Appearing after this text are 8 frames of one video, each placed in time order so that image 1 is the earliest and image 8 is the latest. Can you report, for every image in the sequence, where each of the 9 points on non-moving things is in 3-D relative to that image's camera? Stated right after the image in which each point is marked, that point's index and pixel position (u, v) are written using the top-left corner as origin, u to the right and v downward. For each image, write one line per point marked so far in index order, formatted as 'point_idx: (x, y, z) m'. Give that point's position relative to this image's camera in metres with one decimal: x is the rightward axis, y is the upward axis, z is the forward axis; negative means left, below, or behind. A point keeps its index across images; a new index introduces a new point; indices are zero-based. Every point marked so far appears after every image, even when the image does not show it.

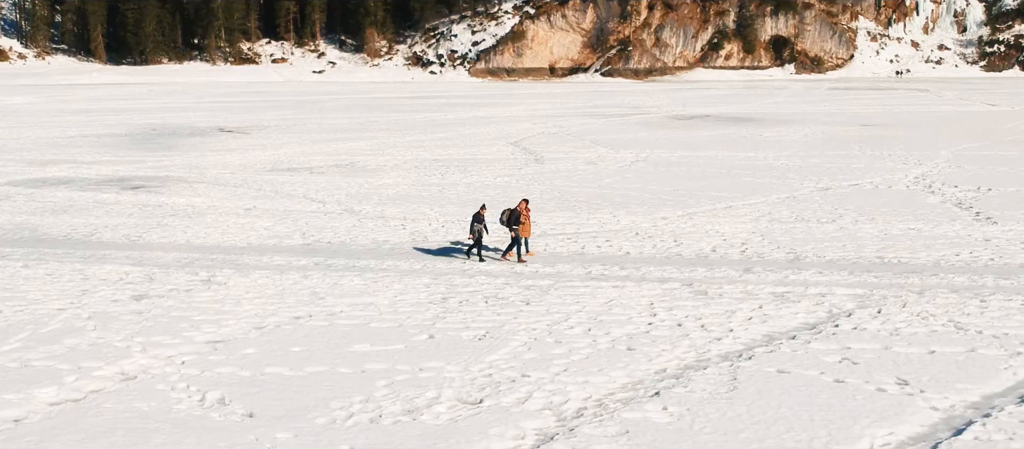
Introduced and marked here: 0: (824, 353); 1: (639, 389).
0: (+3.9, -1.6, +12.7) m
1: (+1.4, -1.9, +11.4) m
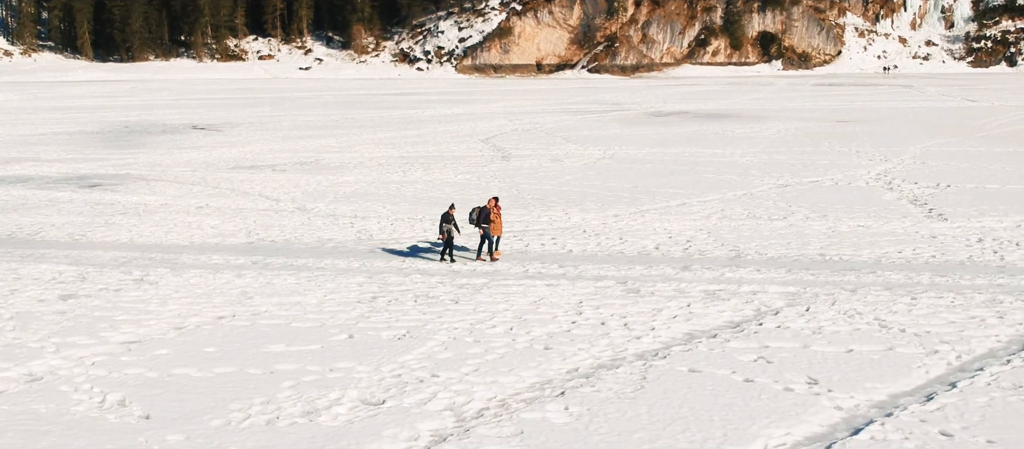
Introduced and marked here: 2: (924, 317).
0: (+2.9, -1.6, +12.6) m
1: (+0.4, -1.9, +11.3) m
2: (+5.8, -1.3, +14.1) m
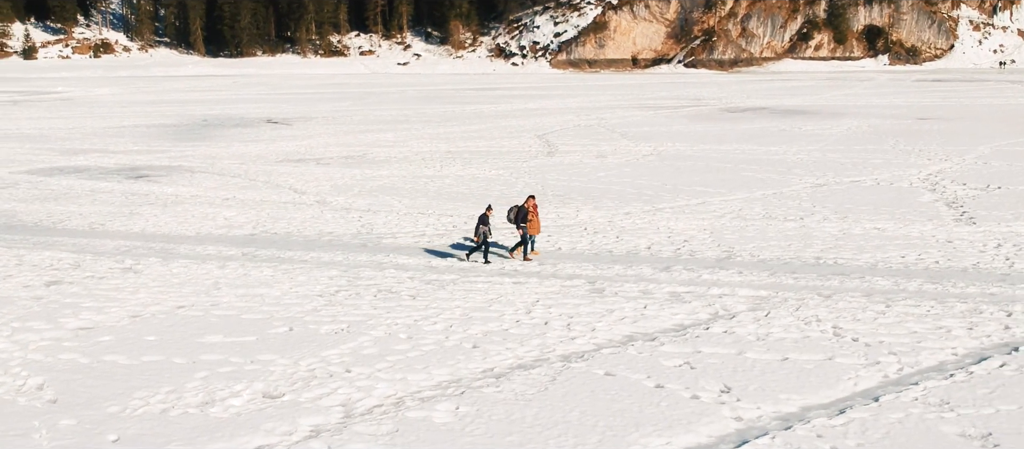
0: (+1.9, -1.6, +12.2) m
1: (-0.7, -1.8, +11.2) m
2: (+5.0, -1.4, +13.4) m
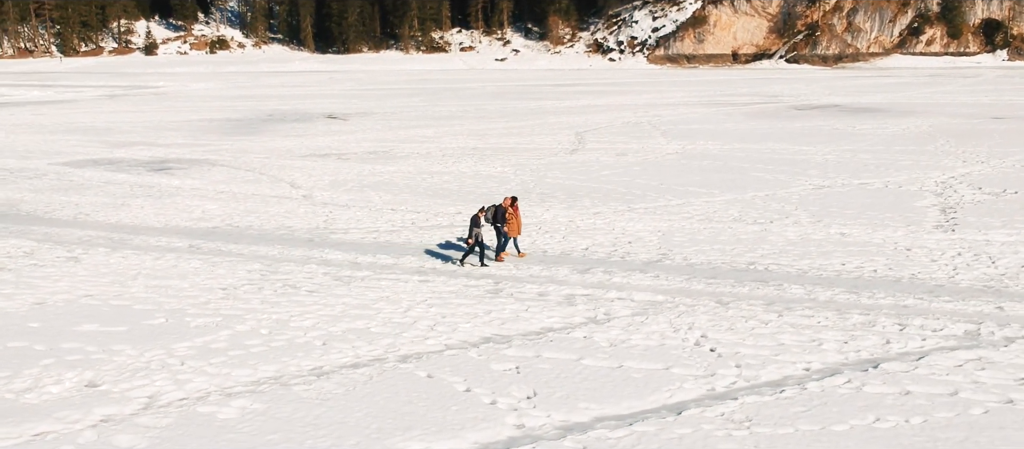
0: (-0.1, -1.6, +12.0) m
1: (-2.8, -1.8, +11.3) m
2: (+3.2, -1.4, +12.8) m
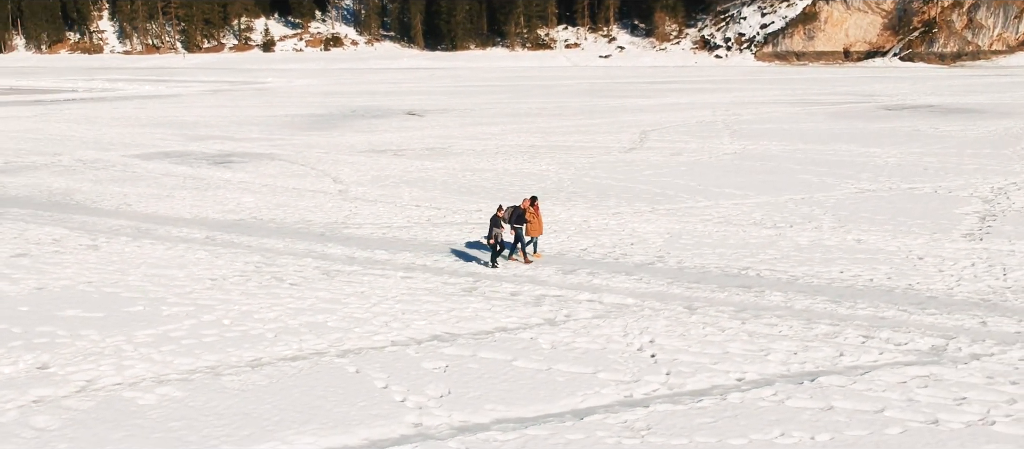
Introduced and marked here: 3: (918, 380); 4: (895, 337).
0: (-0.9, -1.6, +12.1) m
1: (-3.7, -1.7, +11.7) m
2: (+2.4, -1.5, +12.5) m
3: (+4.5, -1.7, +11.1) m
4: (+4.9, -1.4, +12.7) m
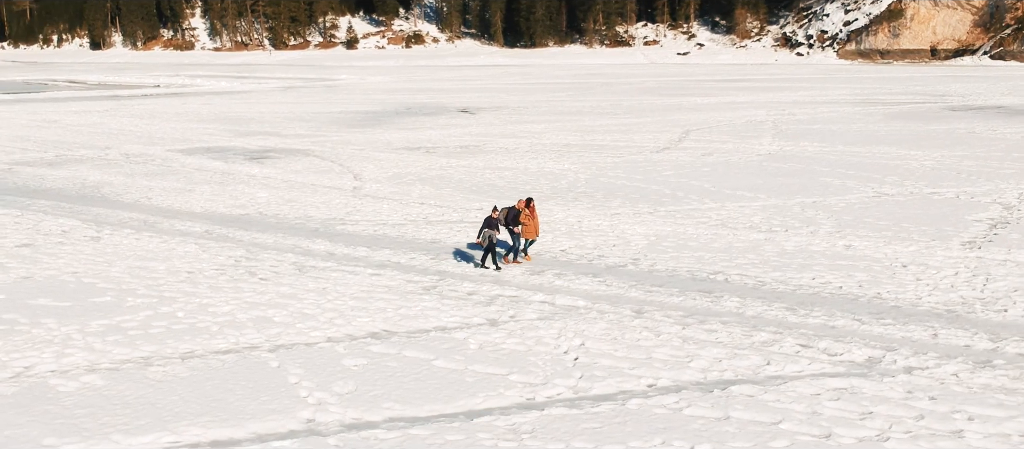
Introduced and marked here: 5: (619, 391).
0: (-1.8, -1.6, +12.2) m
1: (-4.7, -1.7, +12.1) m
2: (+1.5, -1.5, +12.4) m
3: (+3.5, -1.8, +10.8) m
4: (+4.0, -1.5, +12.4) m
5: (+1.2, -1.8, +11.0) m
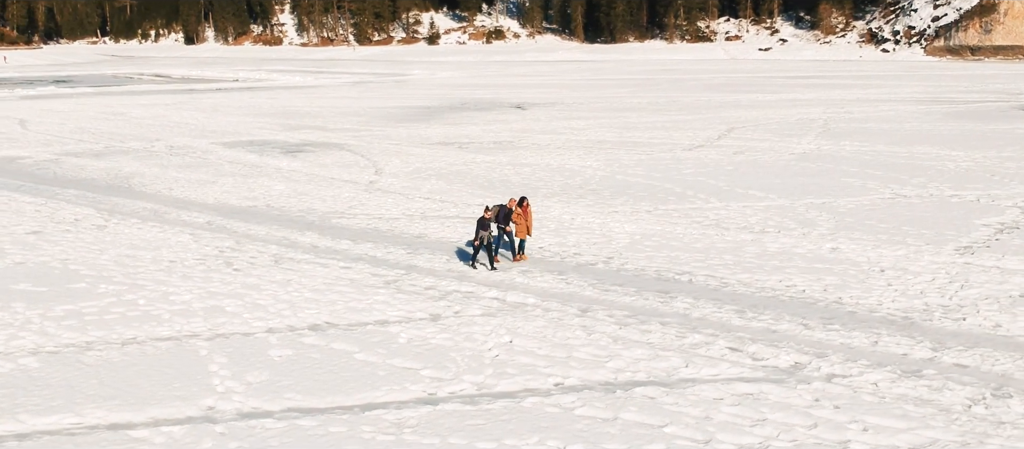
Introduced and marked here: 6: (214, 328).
0: (-2.8, -1.5, +12.5) m
1: (-5.6, -1.6, +12.6) m
2: (+0.6, -1.5, +12.3) m
3: (+2.4, -1.8, +10.6) m
4: (+3.0, -1.5, +12.1) m
5: (+0.1, -1.8, +11.0) m
6: (-4.0, -1.4, +13.4) m
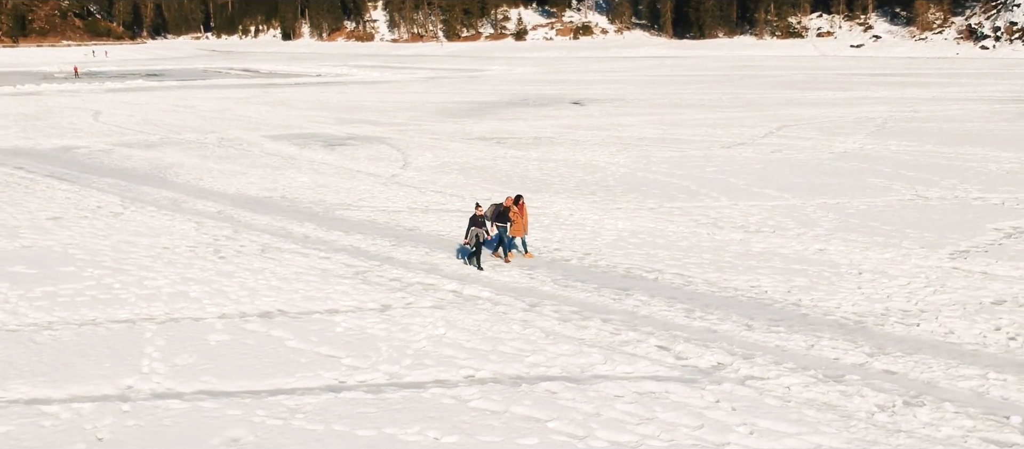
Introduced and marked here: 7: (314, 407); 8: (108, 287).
0: (-3.6, -1.4, +12.9) m
1: (-6.4, -1.4, +13.3) m
2: (-0.3, -1.4, +12.4) m
3: (+1.3, -1.8, +10.5) m
4: (+2.1, -1.5, +12.0) m
5: (-0.9, -1.7, +11.1) m
6: (-4.7, -1.2, +13.9) m
7: (-2.0, -1.9, +10.3) m
8: (-6.1, -0.9, +15.2) m
